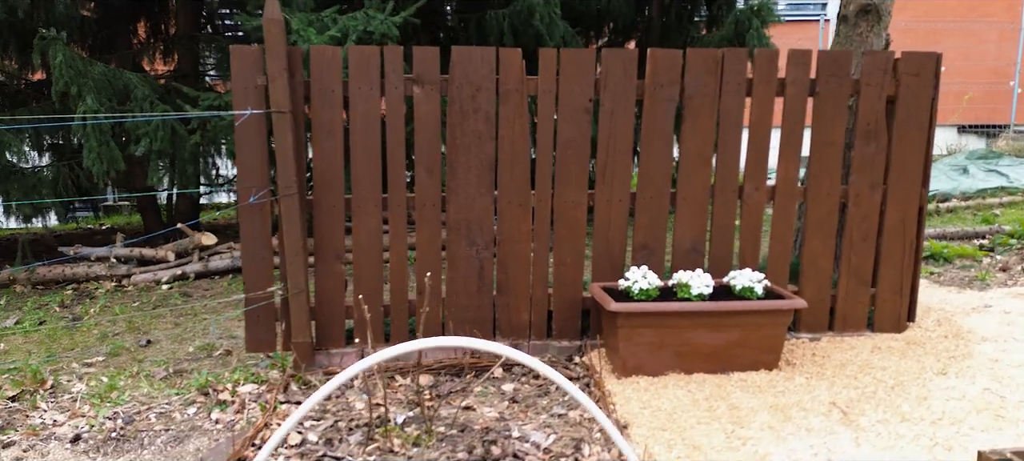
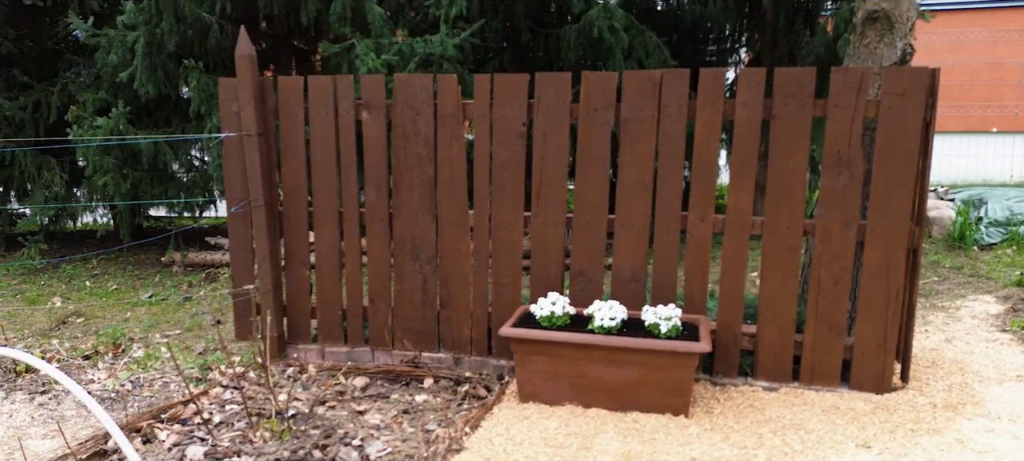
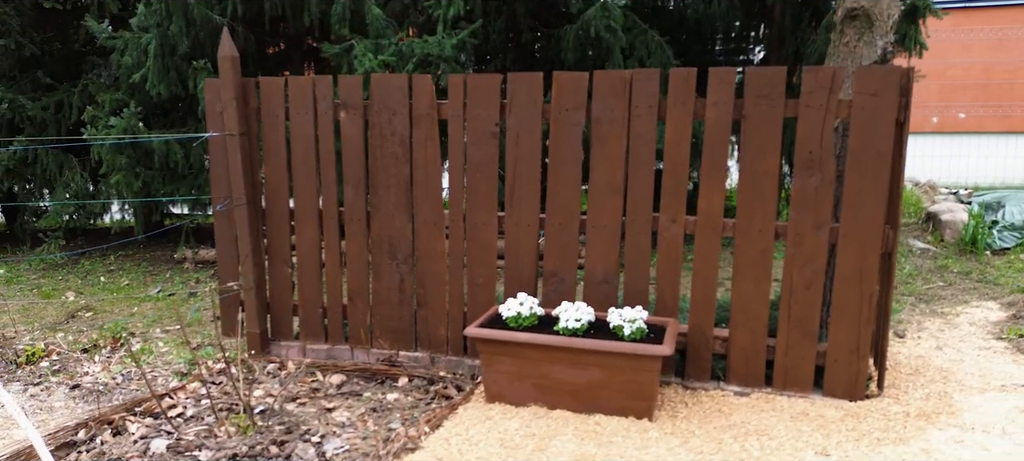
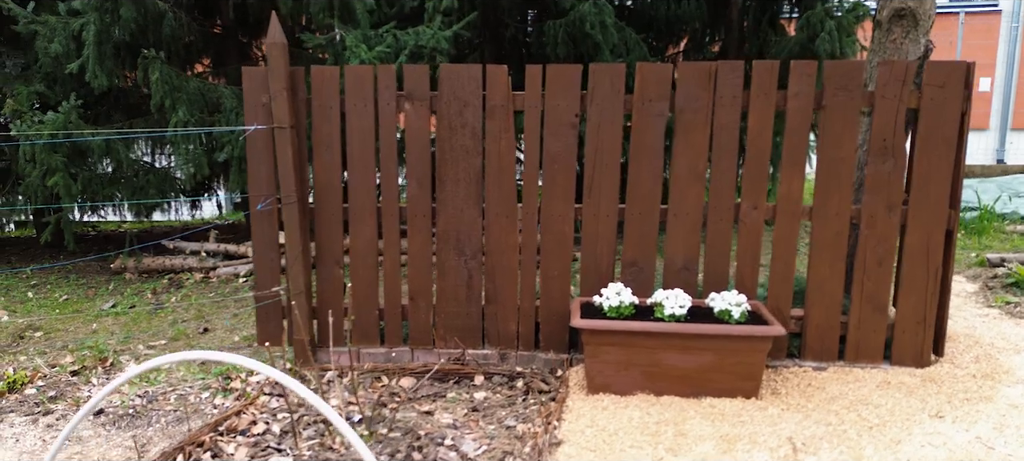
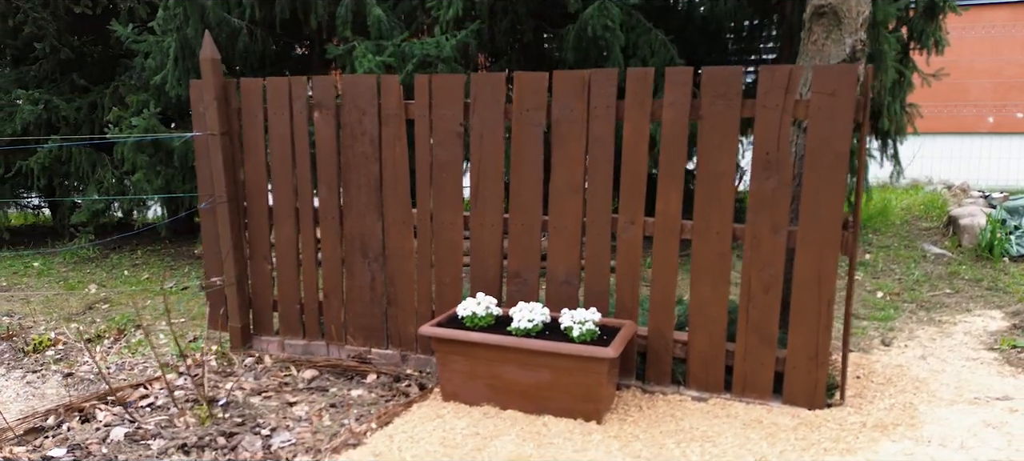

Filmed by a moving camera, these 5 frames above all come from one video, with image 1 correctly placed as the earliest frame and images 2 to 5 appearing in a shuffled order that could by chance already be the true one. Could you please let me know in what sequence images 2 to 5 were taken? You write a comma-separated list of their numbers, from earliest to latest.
4, 2, 3, 5
